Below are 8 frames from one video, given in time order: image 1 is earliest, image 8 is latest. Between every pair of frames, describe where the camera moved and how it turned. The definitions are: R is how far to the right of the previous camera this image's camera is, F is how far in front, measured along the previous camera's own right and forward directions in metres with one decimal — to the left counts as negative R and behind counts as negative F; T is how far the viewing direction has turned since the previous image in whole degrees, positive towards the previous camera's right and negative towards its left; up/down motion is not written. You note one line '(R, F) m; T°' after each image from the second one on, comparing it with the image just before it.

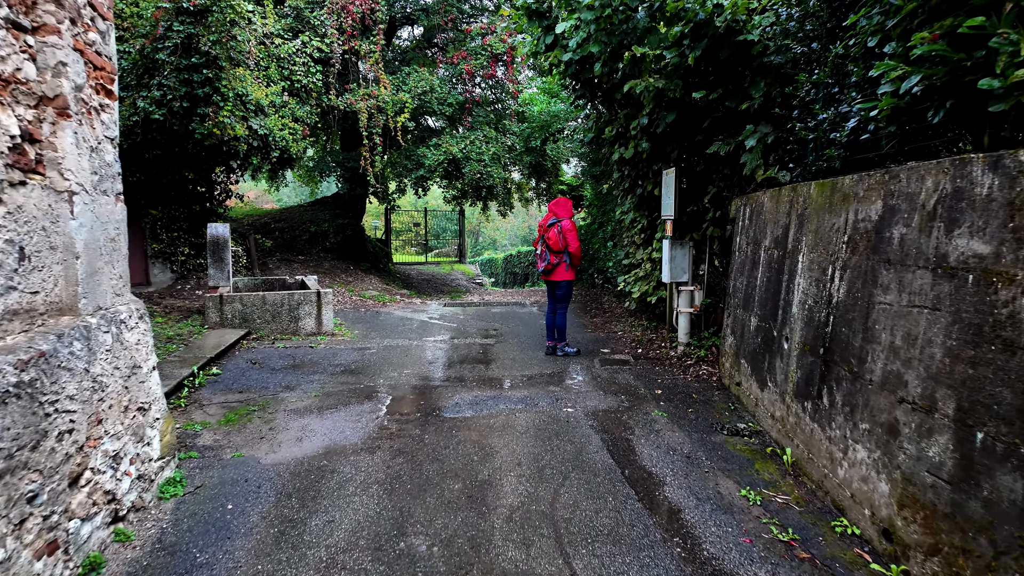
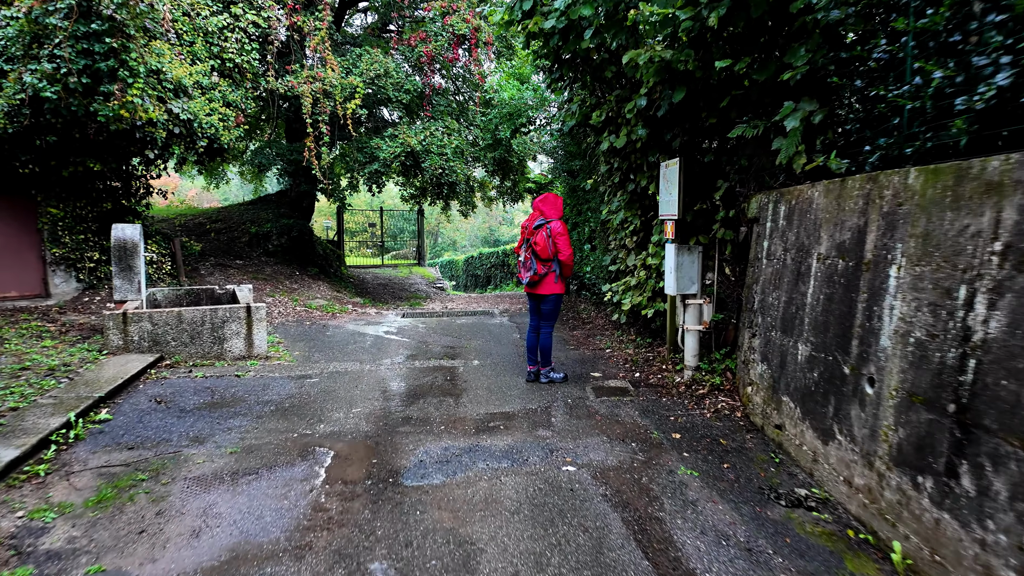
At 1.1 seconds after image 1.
(-0.1, +1.0) m; +4°
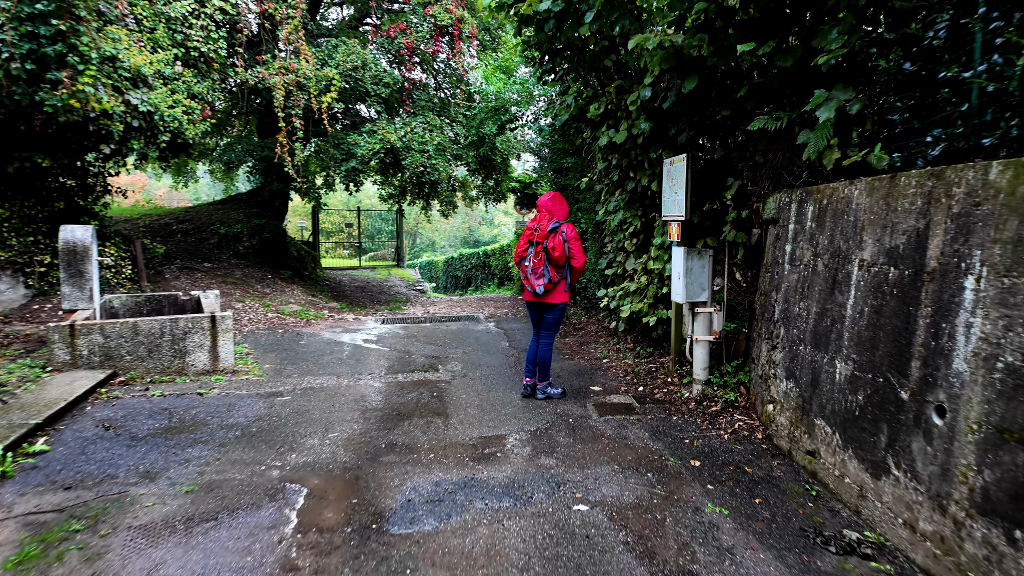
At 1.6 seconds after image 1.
(-0.1, +0.4) m; +2°
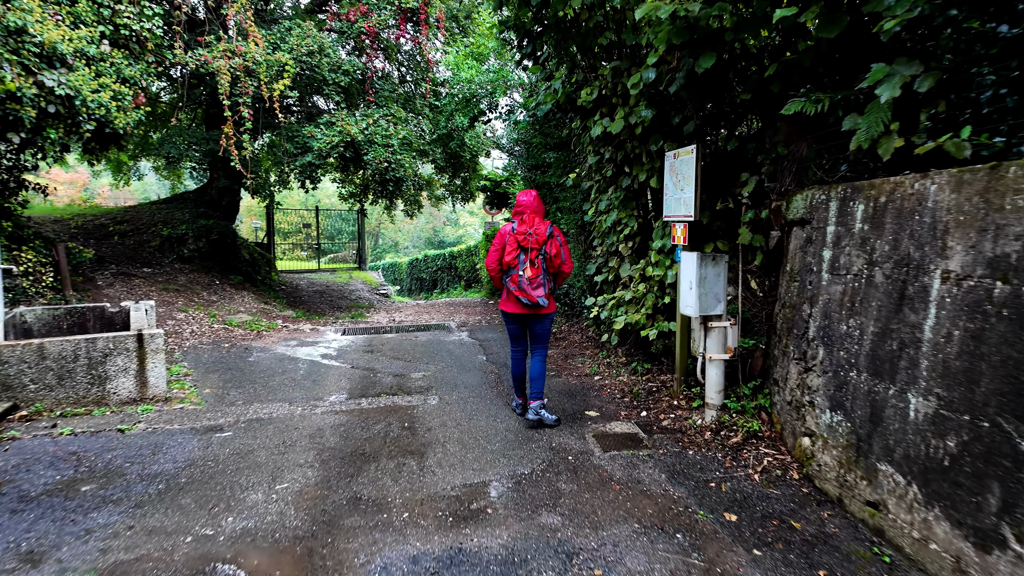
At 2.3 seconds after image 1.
(-0.1, +0.6) m; +3°
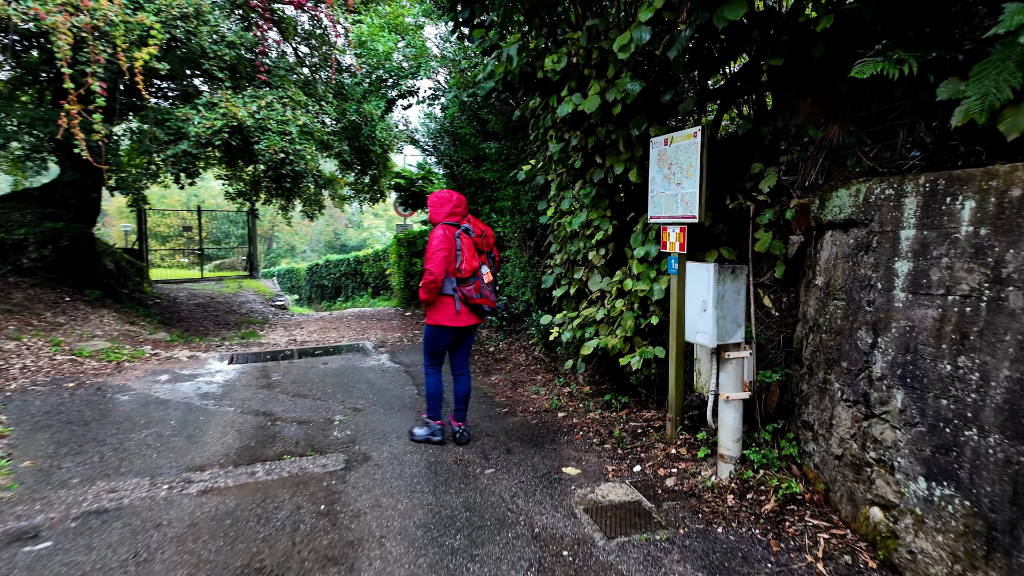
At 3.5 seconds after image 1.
(-0.3, +1.0) m; +9°
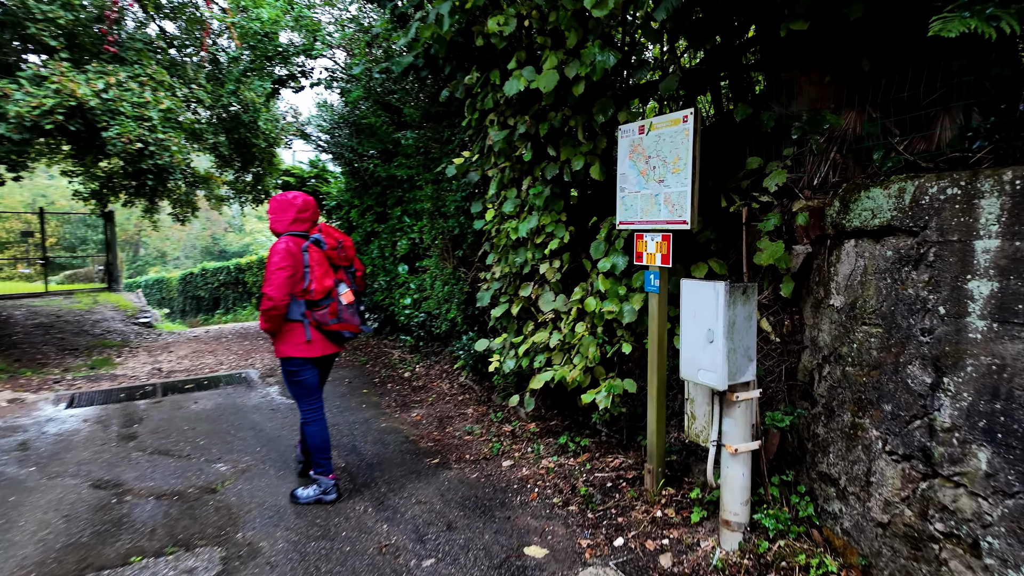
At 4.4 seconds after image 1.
(-0.2, +0.8) m; +10°
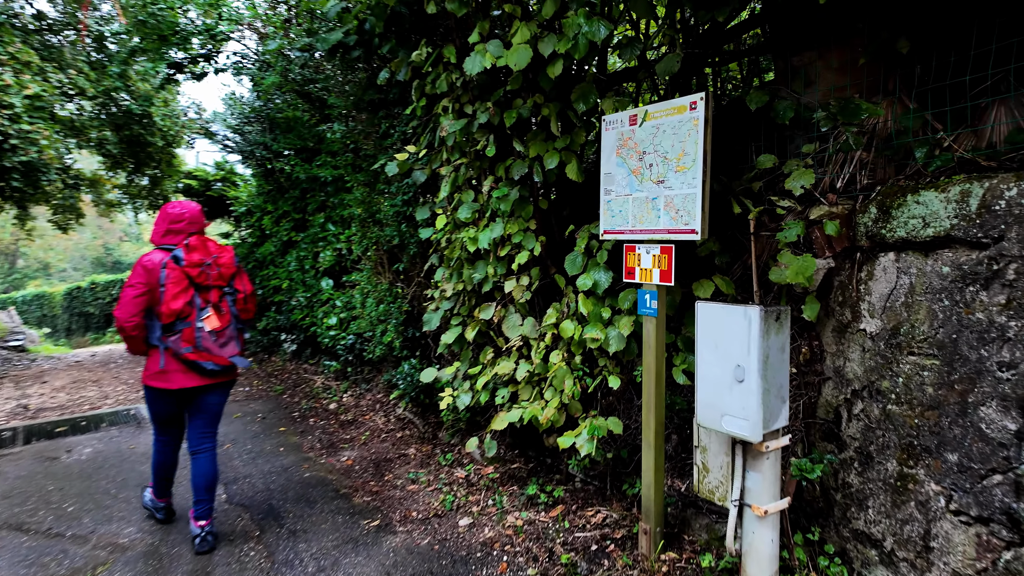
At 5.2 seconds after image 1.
(-0.2, +0.5) m; +7°
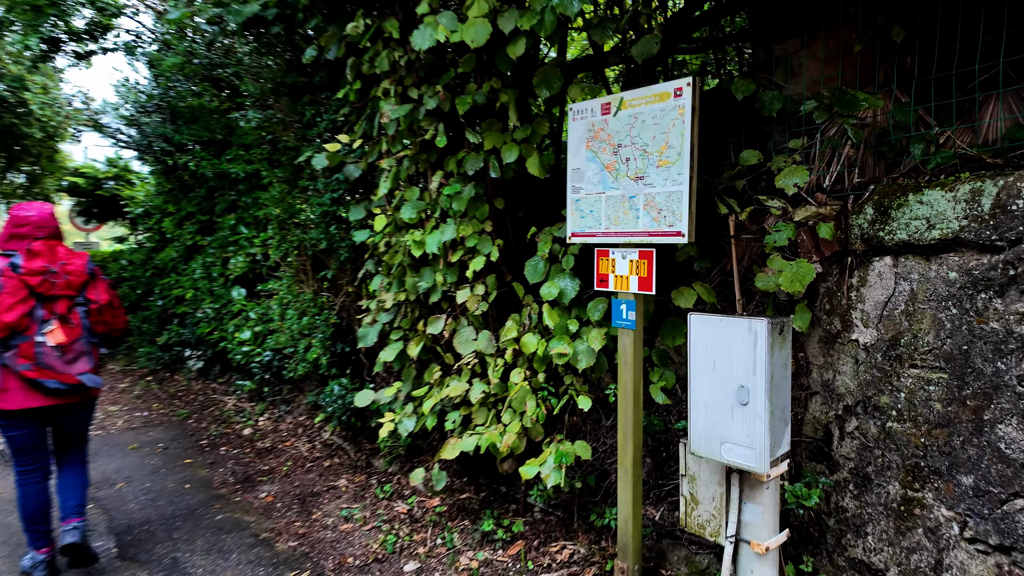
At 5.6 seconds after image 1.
(-0.1, +0.3) m; +8°
